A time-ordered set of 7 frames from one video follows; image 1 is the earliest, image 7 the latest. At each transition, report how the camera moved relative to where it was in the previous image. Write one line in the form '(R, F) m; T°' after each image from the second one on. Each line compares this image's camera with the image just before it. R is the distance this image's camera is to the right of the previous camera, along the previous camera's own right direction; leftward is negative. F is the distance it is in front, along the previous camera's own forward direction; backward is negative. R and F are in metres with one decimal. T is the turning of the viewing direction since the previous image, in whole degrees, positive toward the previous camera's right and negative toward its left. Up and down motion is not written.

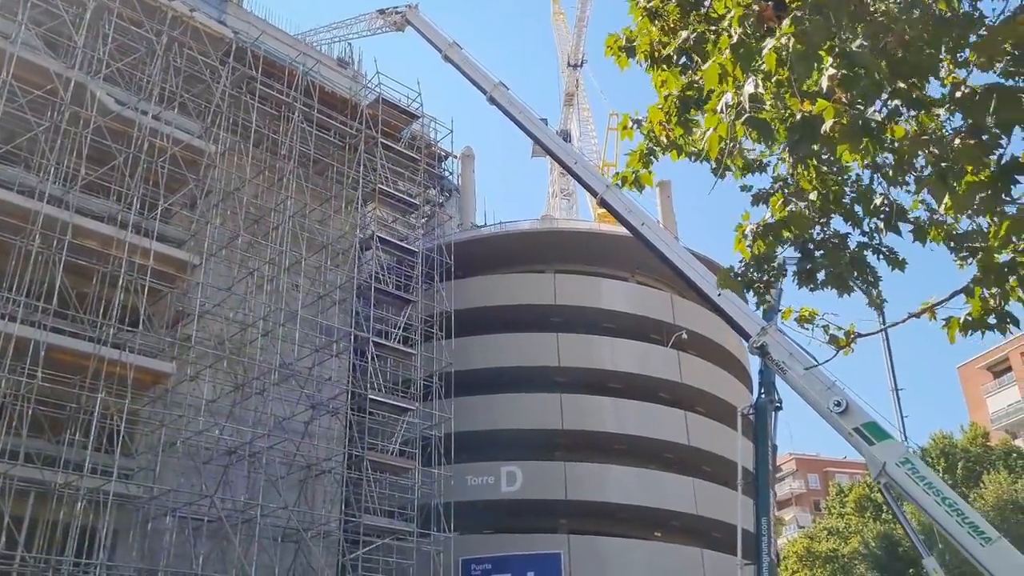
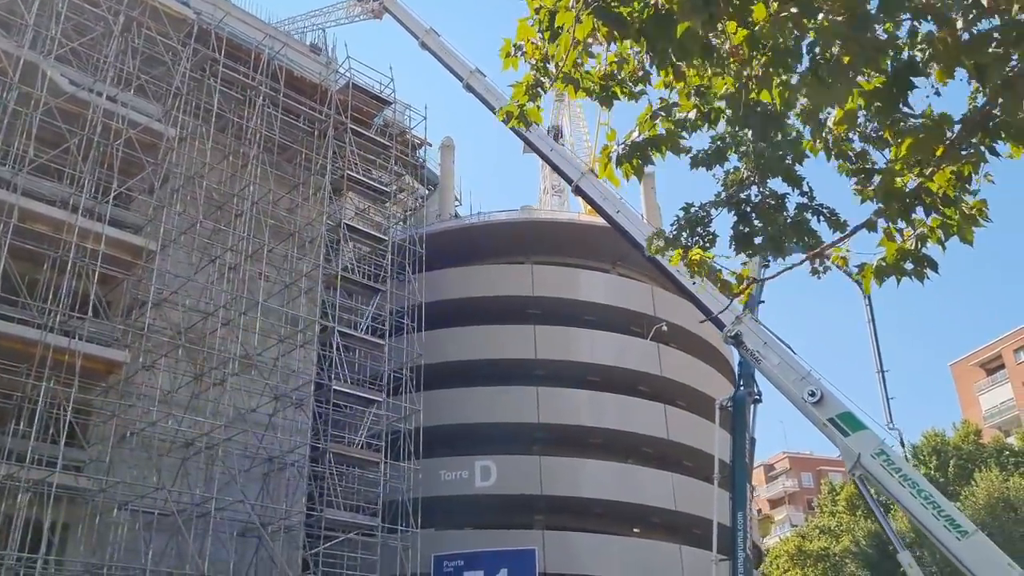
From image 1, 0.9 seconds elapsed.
(+0.9, +0.8) m; 0°
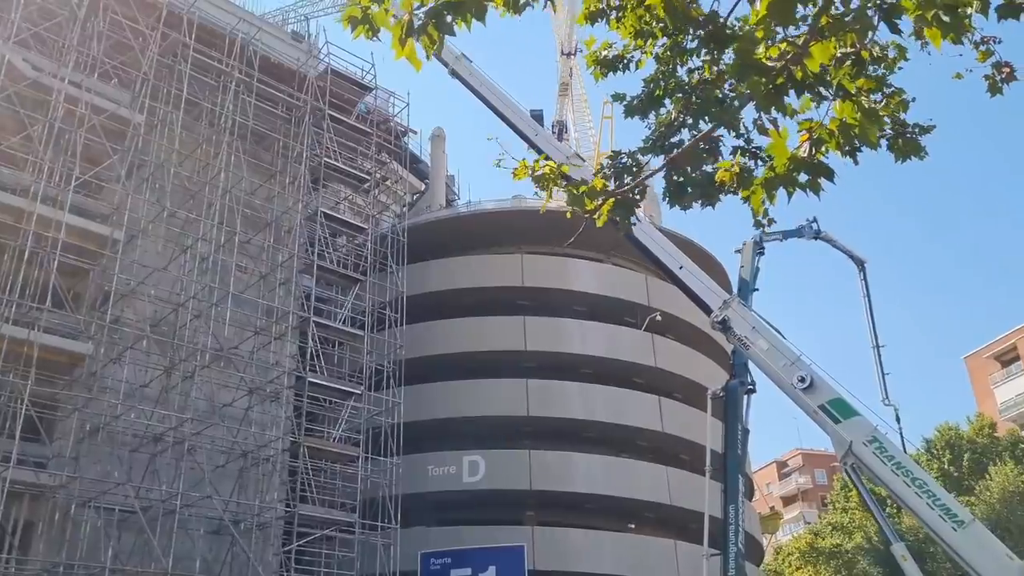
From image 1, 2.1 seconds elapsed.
(+1.0, +0.9) m; -1°
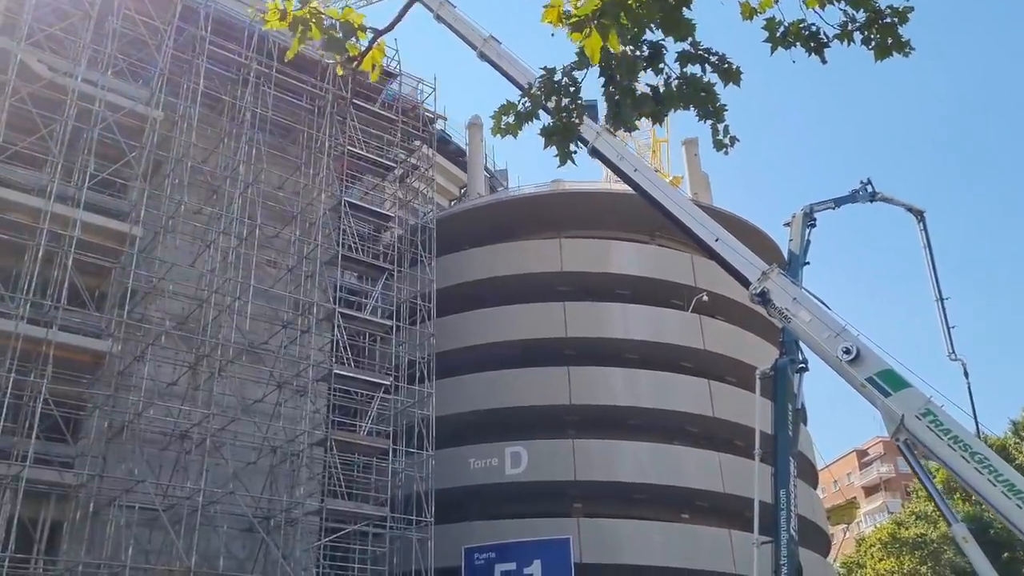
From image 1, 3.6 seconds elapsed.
(+1.2, +1.0) m; -4°
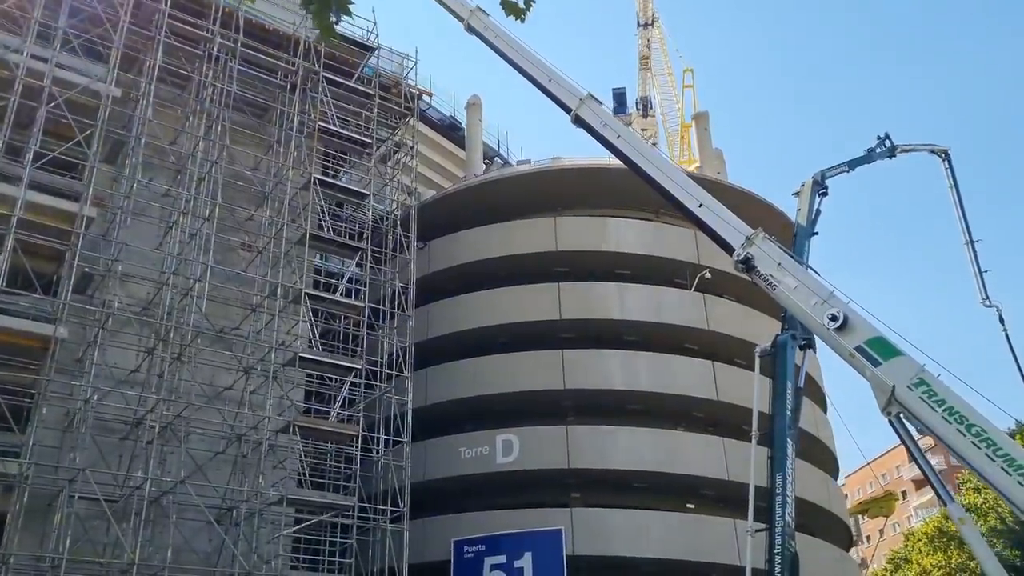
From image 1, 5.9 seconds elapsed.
(+2.0, +1.5) m; -3°
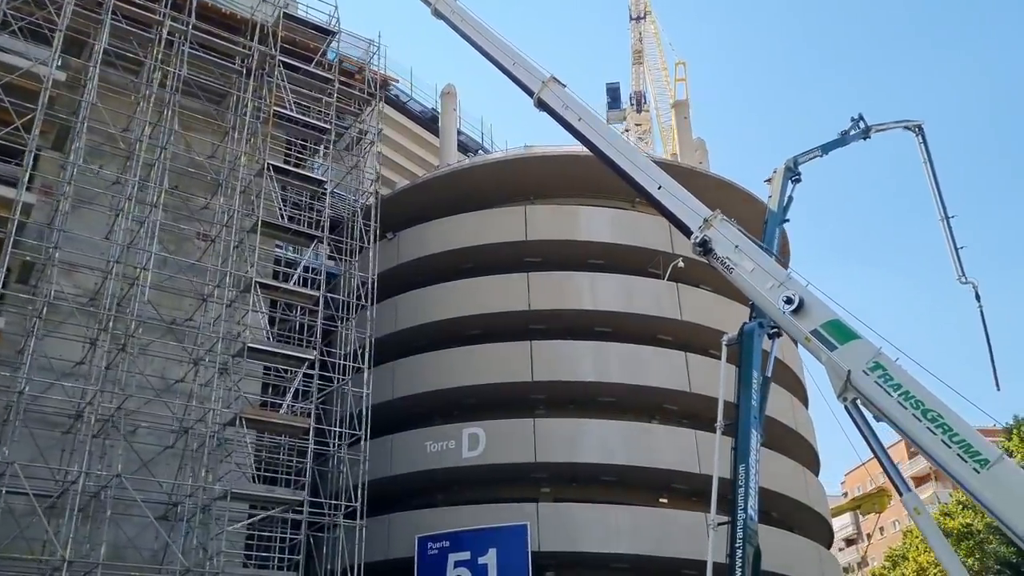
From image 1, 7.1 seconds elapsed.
(+1.3, +0.8) m; 0°
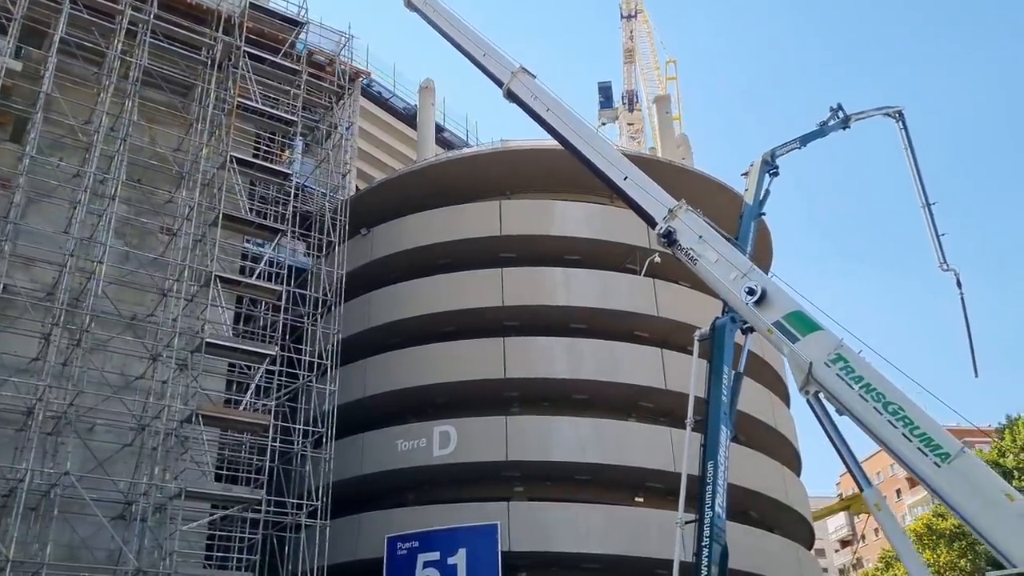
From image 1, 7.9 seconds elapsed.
(+0.9, +0.5) m; 0°
